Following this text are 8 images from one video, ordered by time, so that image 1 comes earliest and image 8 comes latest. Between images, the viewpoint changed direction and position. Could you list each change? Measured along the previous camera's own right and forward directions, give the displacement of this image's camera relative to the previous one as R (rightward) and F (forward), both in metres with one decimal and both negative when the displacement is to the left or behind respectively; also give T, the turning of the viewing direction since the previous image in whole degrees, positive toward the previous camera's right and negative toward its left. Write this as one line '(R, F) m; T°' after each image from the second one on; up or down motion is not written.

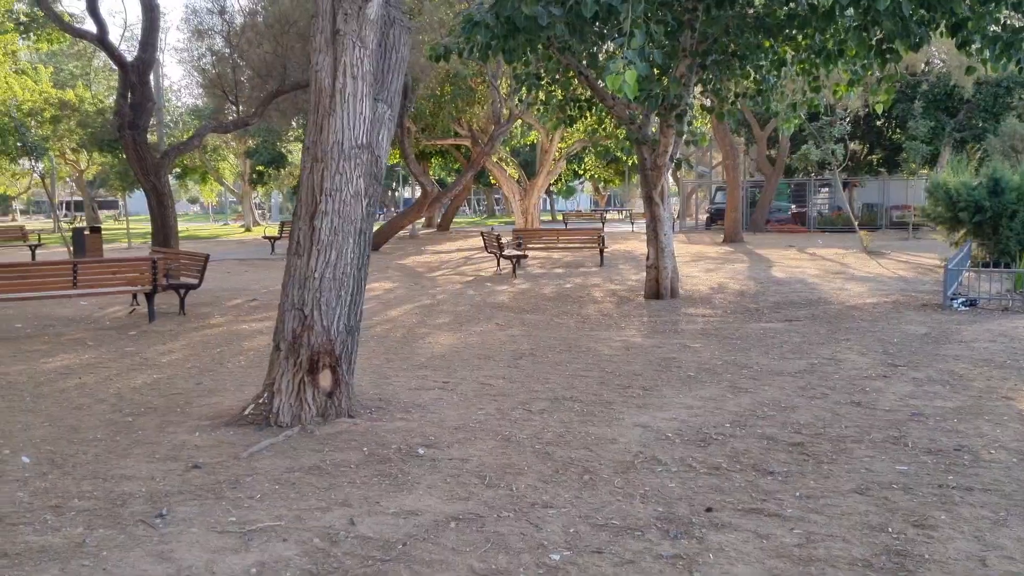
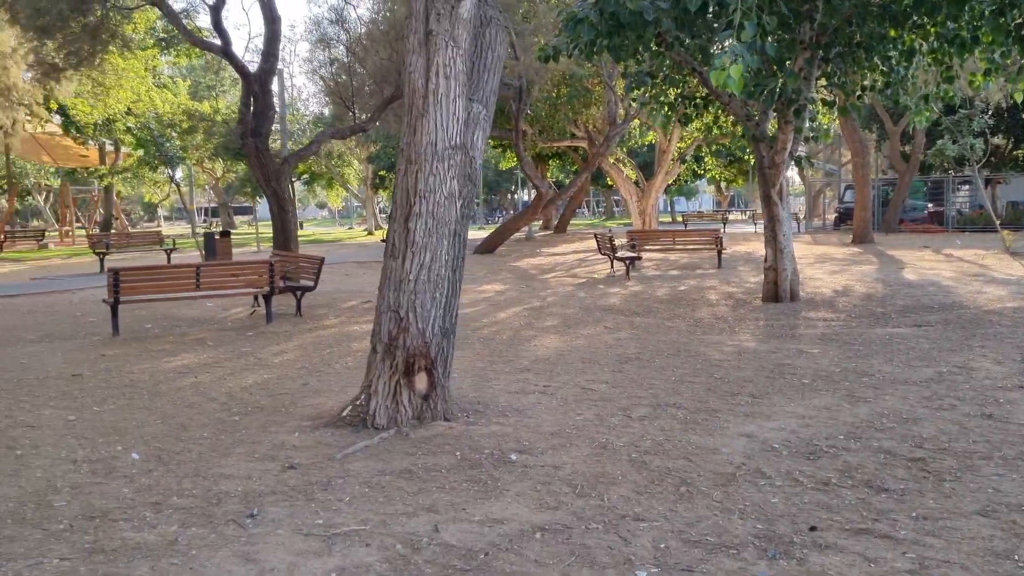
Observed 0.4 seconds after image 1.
(+0.1, +0.1) m; -7°
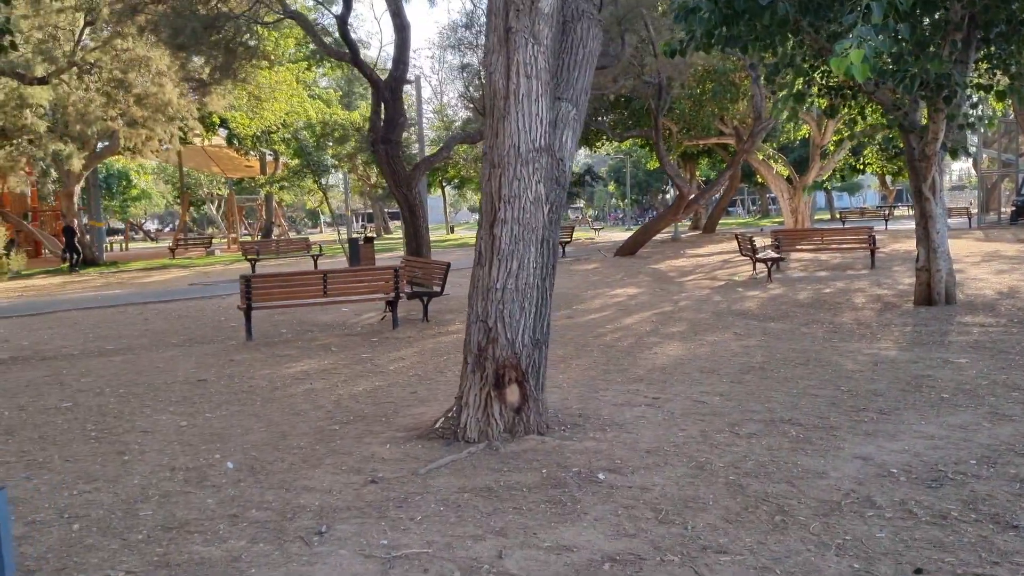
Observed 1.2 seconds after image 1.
(+0.3, +0.3) m; -9°
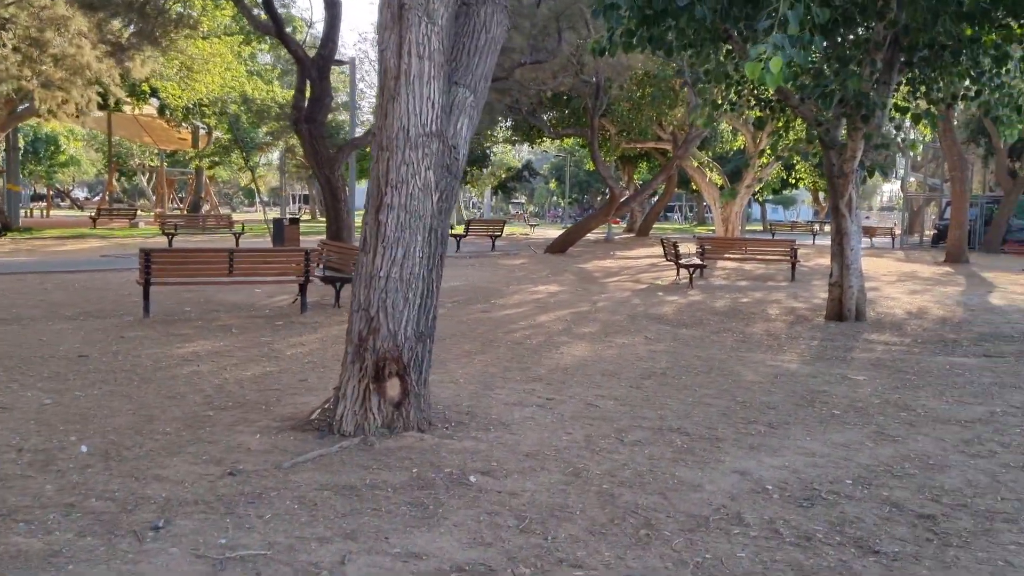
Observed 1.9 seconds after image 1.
(+0.3, +0.2) m; +4°
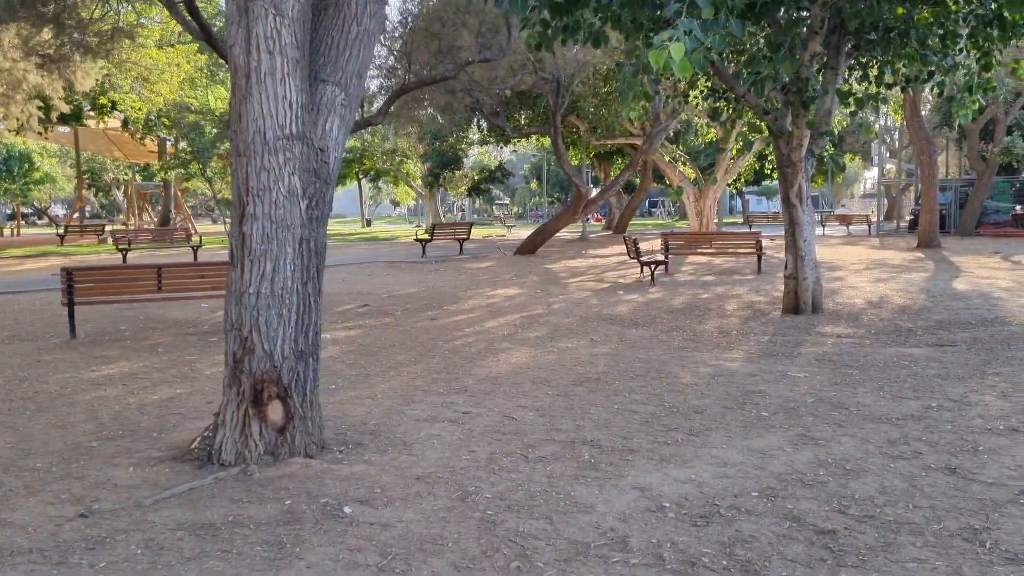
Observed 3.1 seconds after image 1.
(+0.5, +0.3) m; +1°
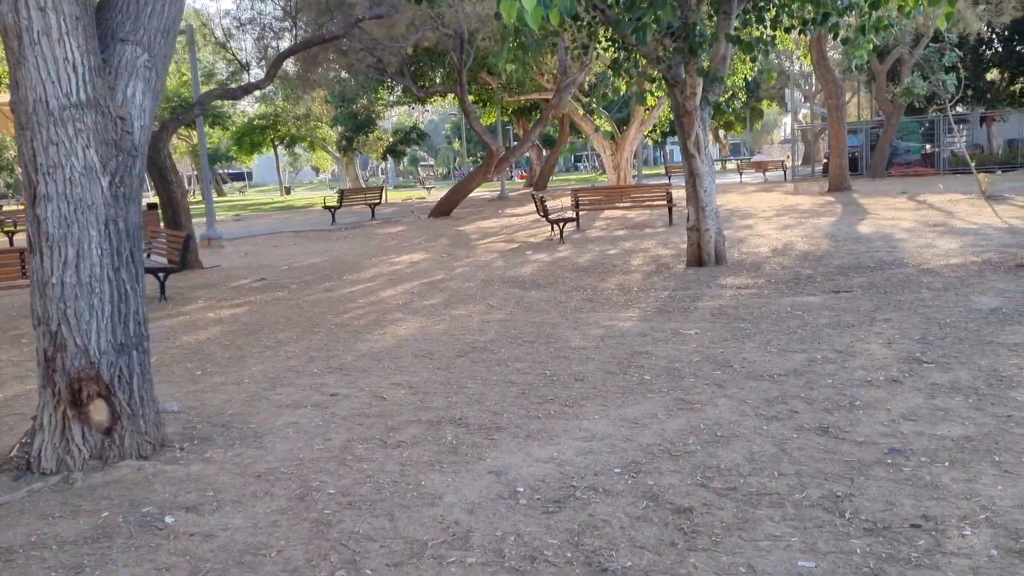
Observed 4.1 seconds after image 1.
(+0.4, +0.3) m; +4°
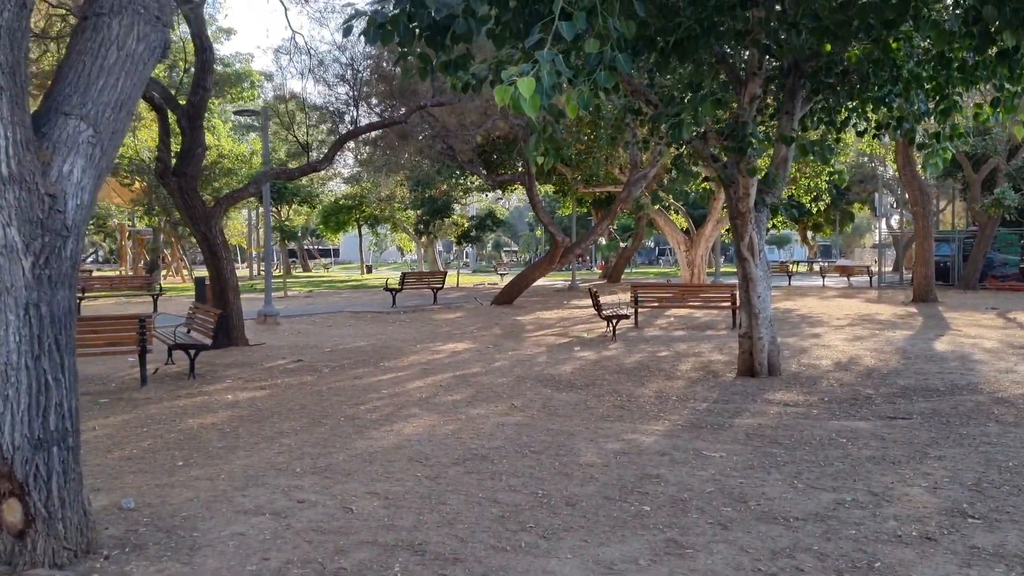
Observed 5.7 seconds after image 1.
(+0.5, +0.5) m; -5°
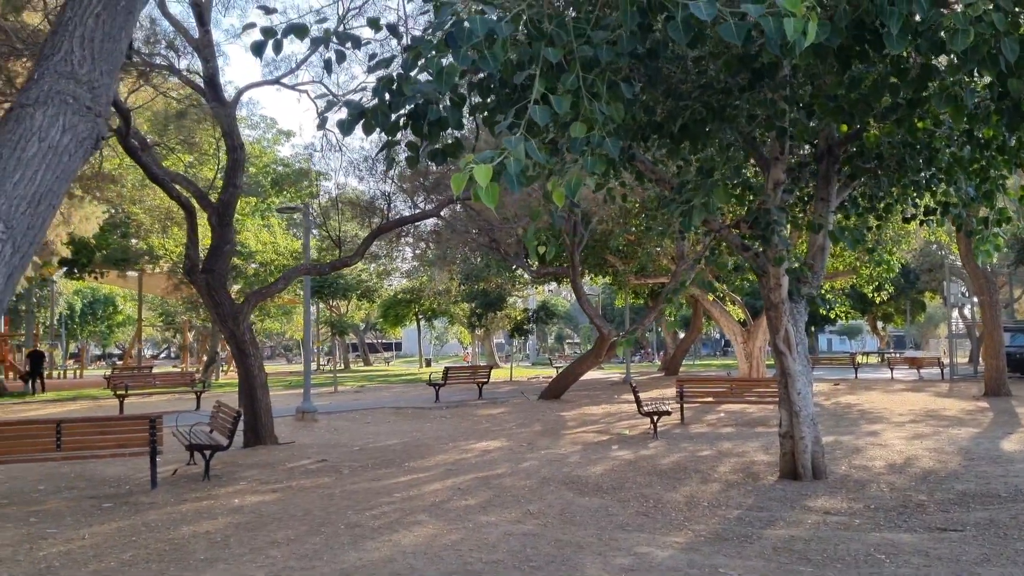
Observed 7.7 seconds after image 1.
(+0.4, +0.4) m; -4°
